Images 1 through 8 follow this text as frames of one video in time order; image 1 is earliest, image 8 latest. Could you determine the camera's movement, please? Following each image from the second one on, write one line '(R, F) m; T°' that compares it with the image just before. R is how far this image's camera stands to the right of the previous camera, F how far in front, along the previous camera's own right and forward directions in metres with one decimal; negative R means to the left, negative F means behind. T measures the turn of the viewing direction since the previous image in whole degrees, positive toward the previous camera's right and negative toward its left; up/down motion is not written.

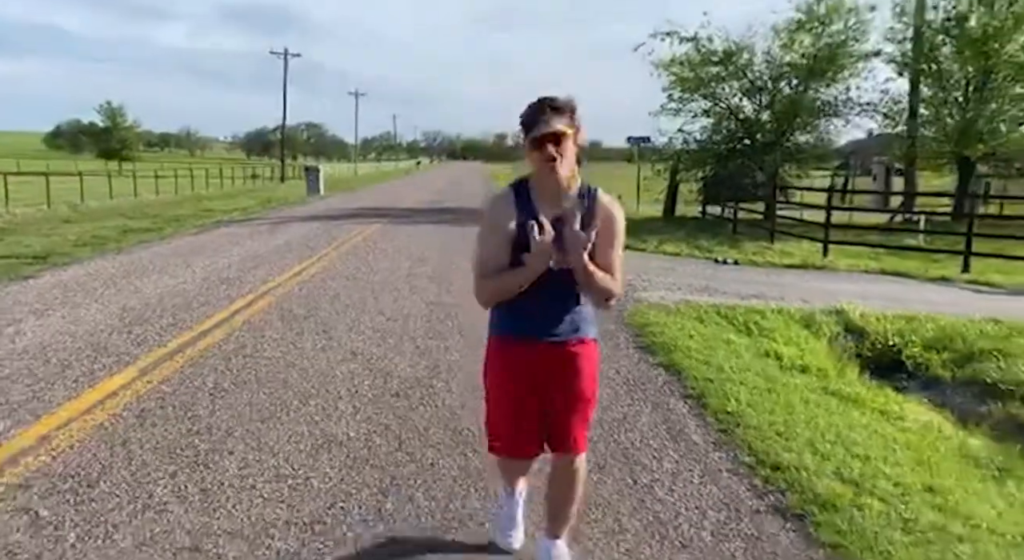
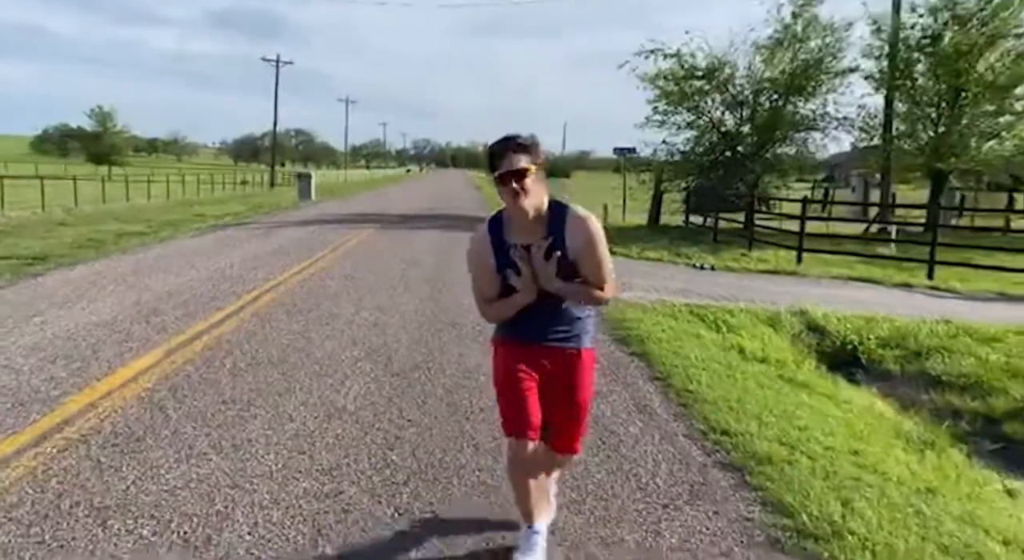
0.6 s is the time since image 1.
(0.0, -0.6) m; +1°
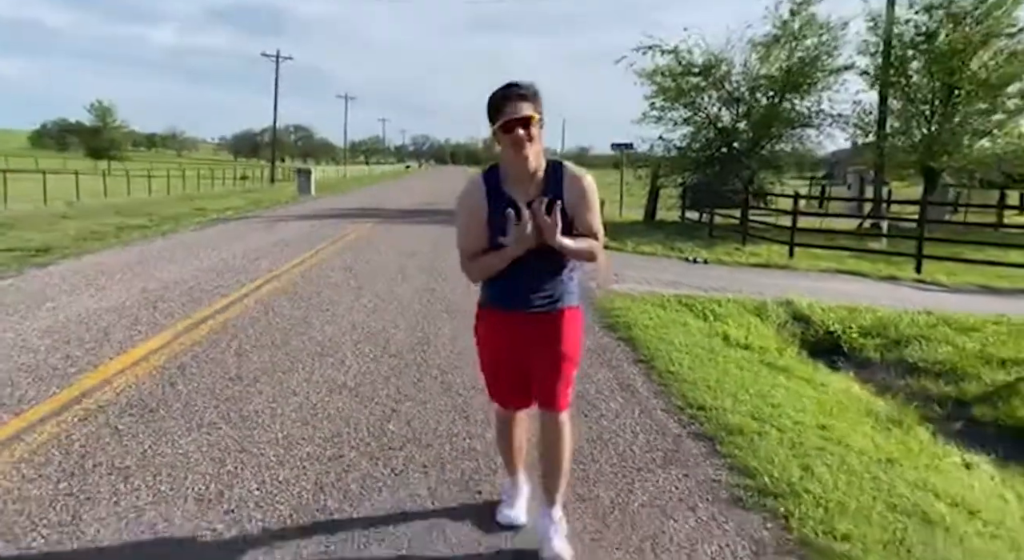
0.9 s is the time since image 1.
(+0.1, -0.3) m; 0°
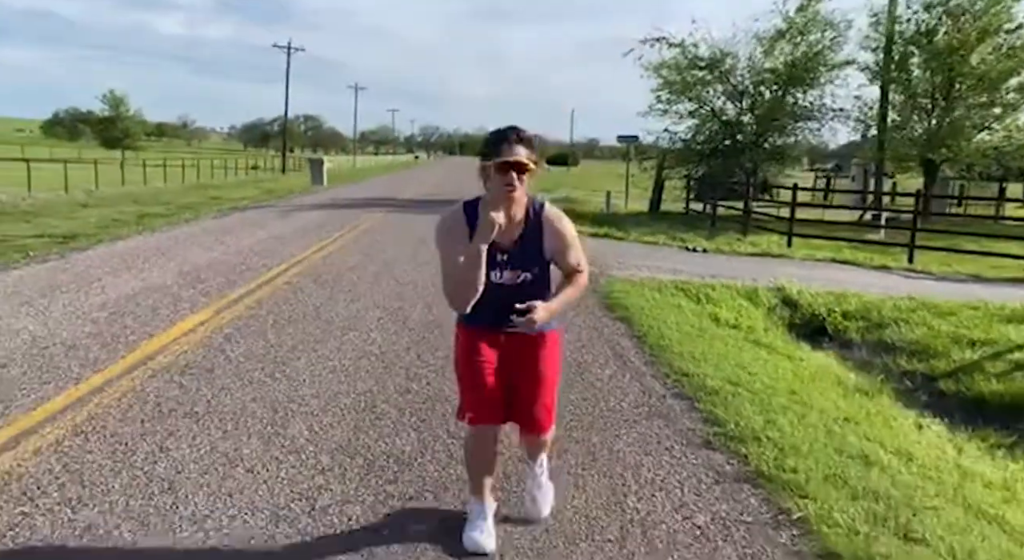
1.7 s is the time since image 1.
(0.0, -0.7) m; -1°
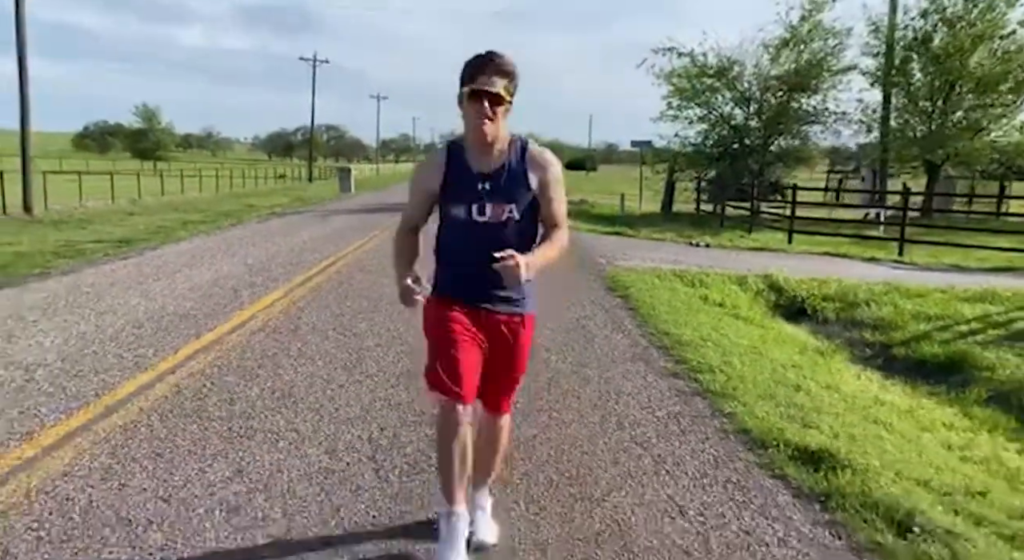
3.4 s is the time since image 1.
(0.0, -1.4) m; -2°
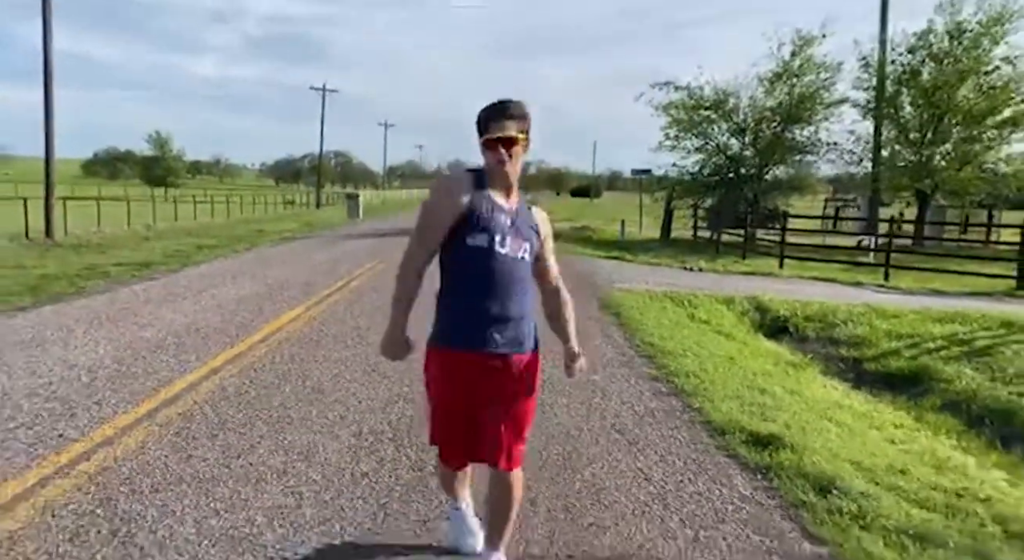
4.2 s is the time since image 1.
(0.0, -0.8) m; 0°
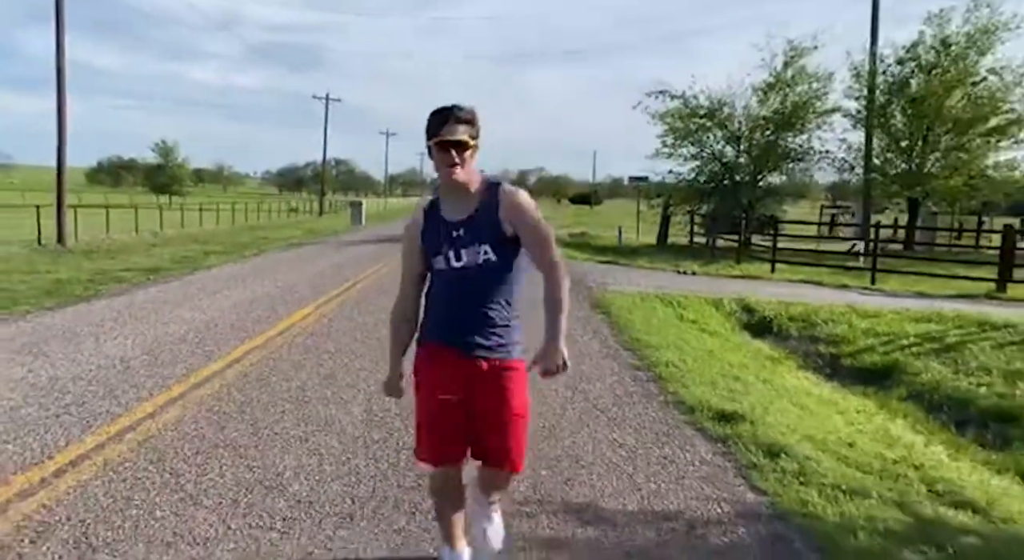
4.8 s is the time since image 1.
(+0.1, -0.6) m; 0°
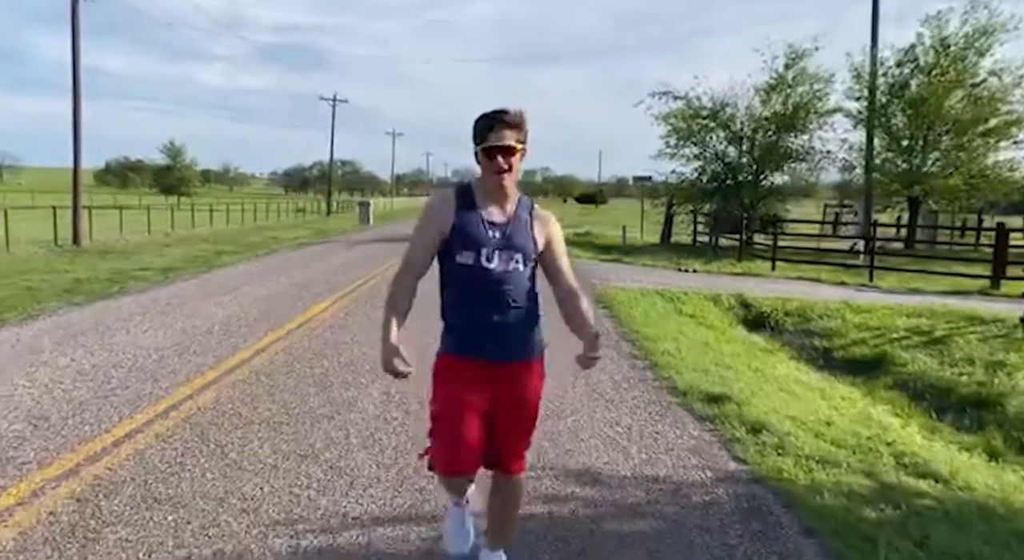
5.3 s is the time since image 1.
(0.0, -0.5) m; 0°
